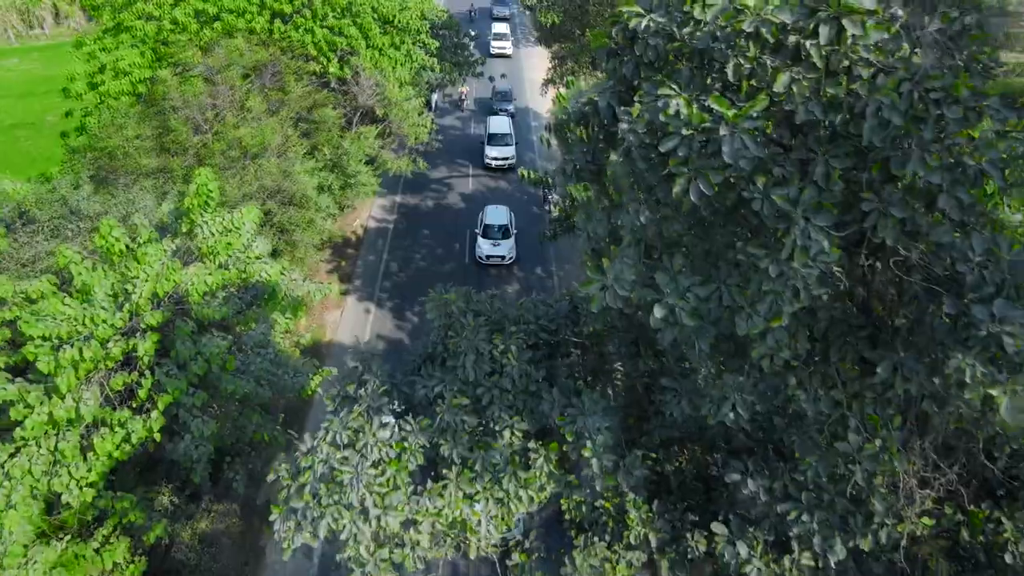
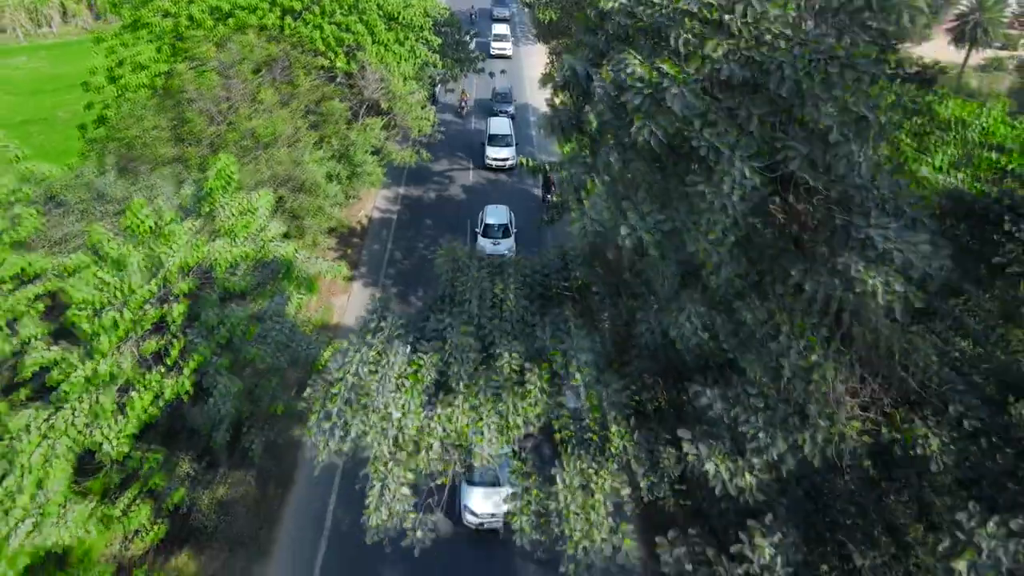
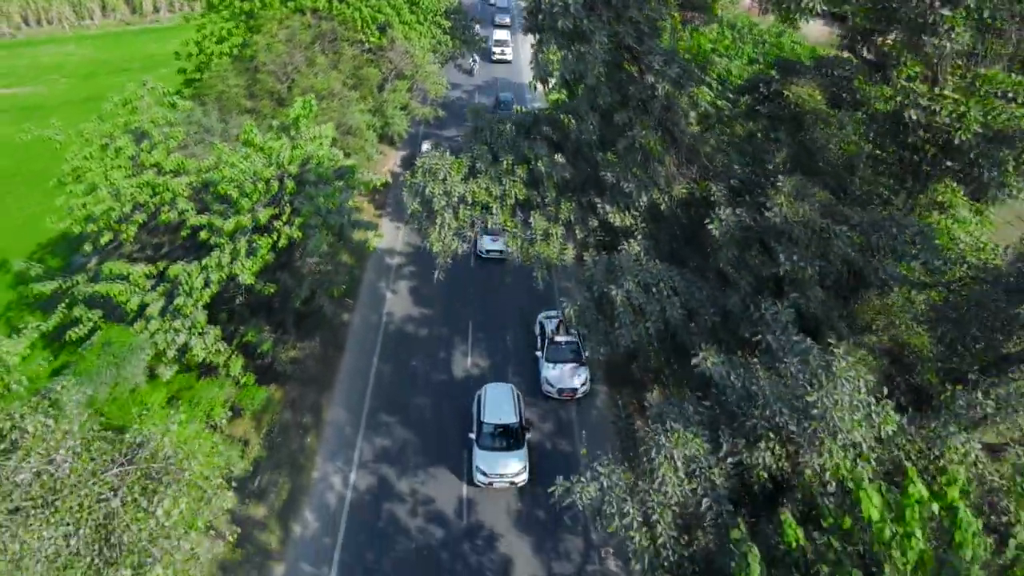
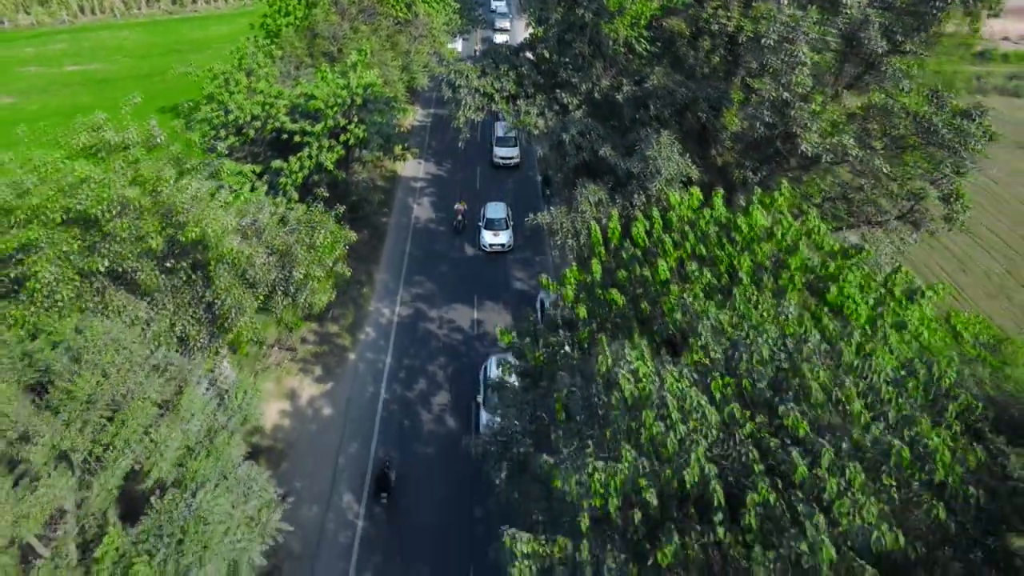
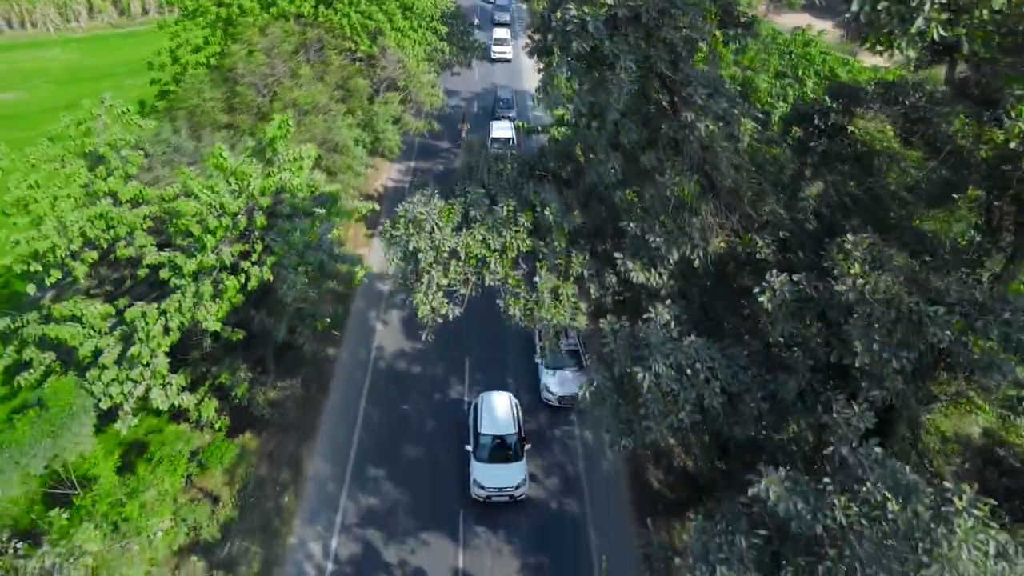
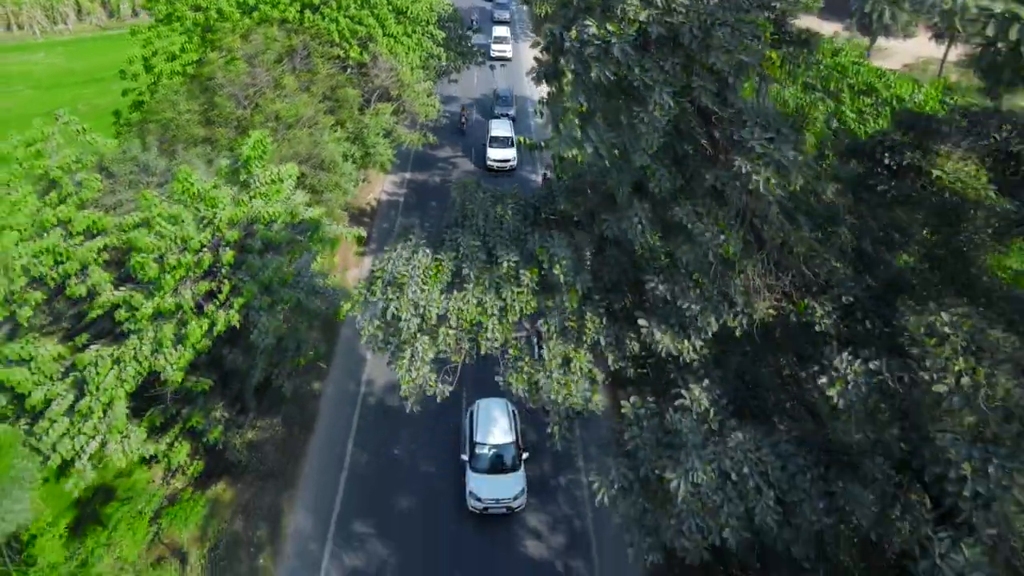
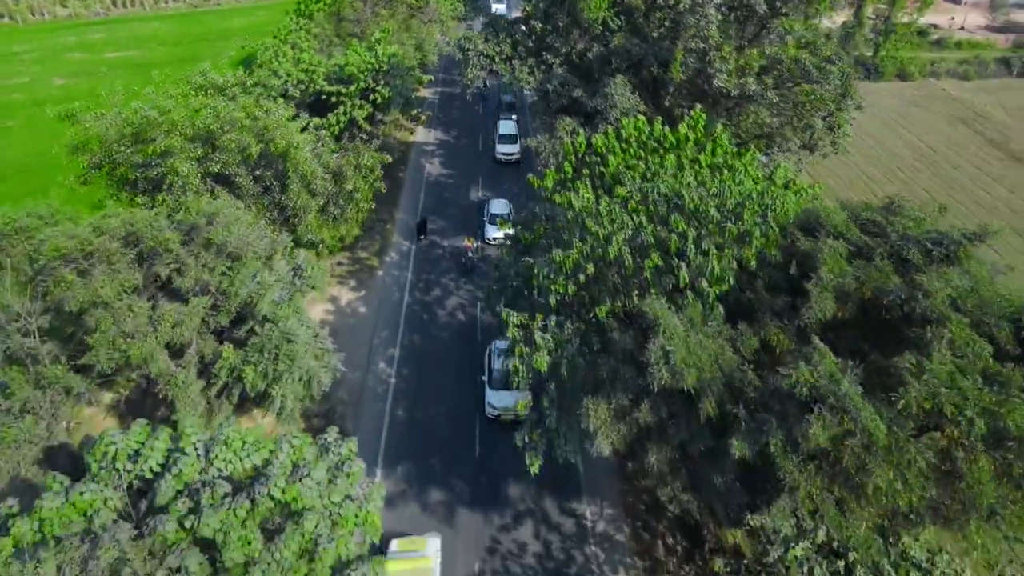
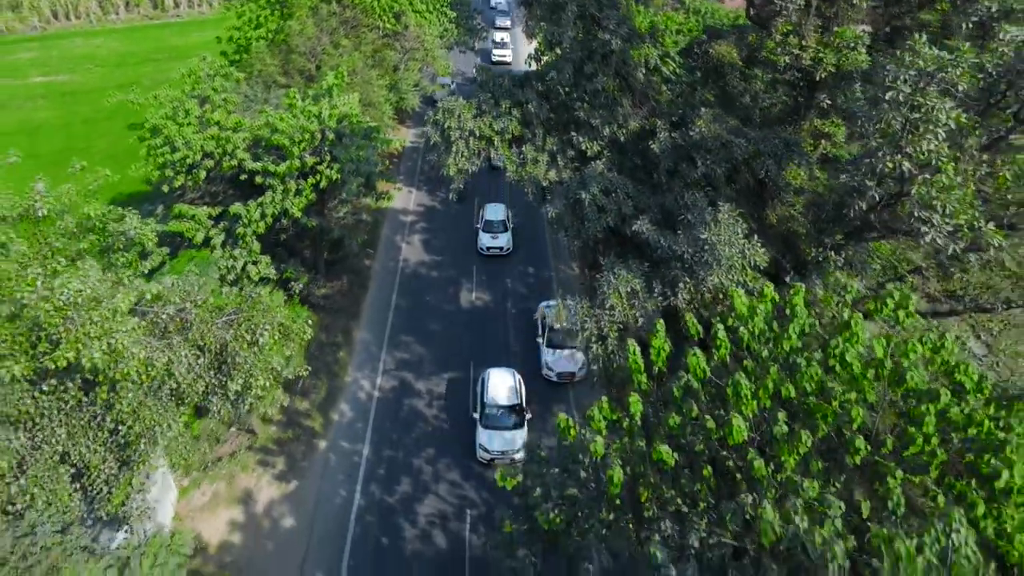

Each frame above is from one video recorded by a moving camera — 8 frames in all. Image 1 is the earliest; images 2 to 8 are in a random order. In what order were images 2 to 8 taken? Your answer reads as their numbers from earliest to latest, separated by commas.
2, 6, 5, 3, 8, 4, 7
